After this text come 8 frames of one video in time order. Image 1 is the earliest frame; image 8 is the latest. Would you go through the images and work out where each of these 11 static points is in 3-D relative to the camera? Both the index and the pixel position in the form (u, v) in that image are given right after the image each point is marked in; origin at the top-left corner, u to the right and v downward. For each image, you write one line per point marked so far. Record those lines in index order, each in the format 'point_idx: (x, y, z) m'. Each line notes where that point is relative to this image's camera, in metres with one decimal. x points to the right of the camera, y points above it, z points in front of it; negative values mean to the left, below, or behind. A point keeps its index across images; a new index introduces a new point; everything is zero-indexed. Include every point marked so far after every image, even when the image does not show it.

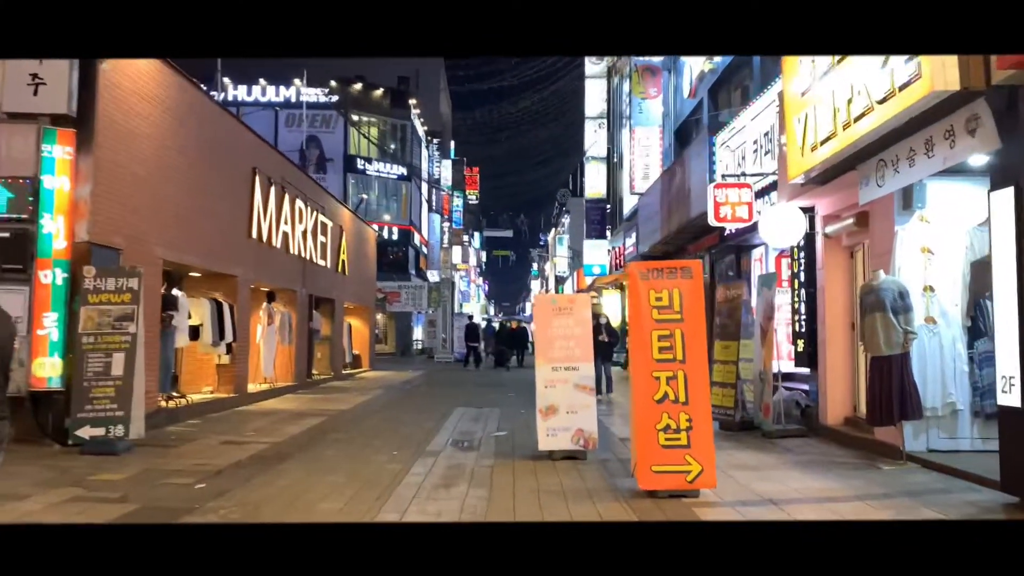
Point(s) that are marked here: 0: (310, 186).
0: (-4.6, +2.4, +18.0) m
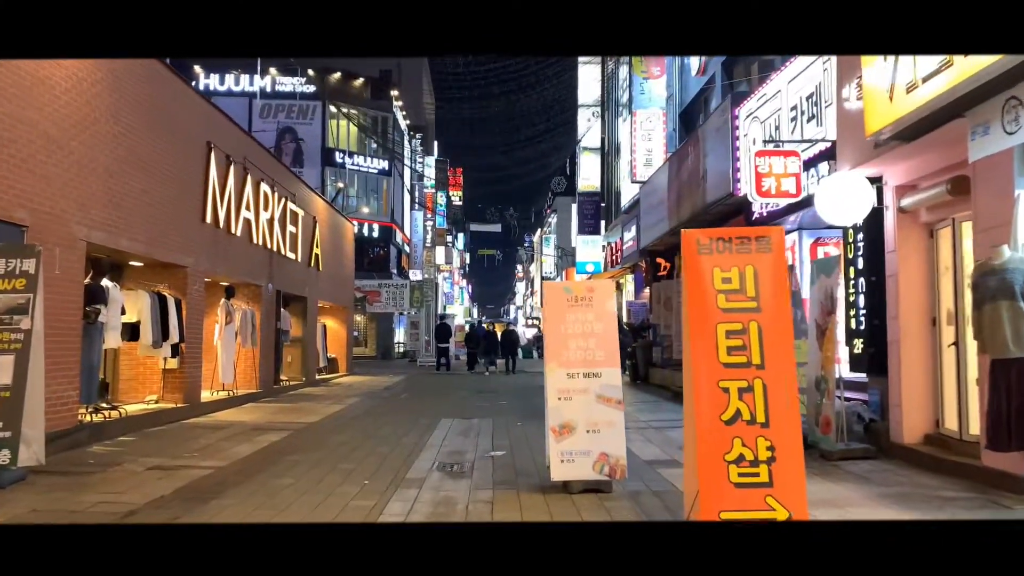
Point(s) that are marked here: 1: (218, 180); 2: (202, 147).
0: (-4.8, +2.5, +16.1) m
1: (-4.8, +1.8, +13.0) m
2: (-4.9, +2.2, +12.4) m
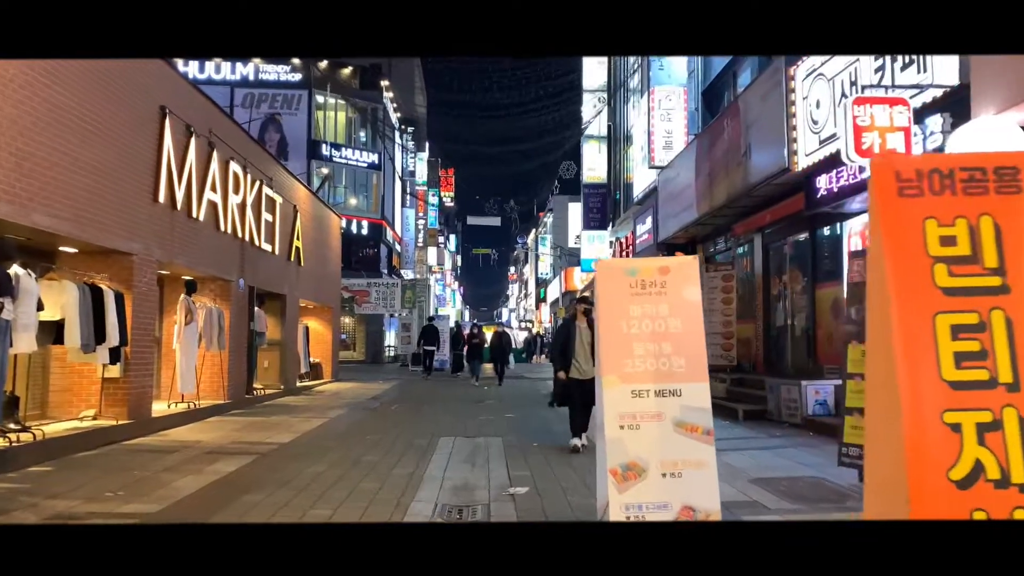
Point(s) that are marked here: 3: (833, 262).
0: (-4.7, +2.5, +14.1) m
1: (-4.7, +1.9, +11.0) m
2: (-4.7, +2.3, +10.4) m
3: (+4.4, +0.3, +10.9) m
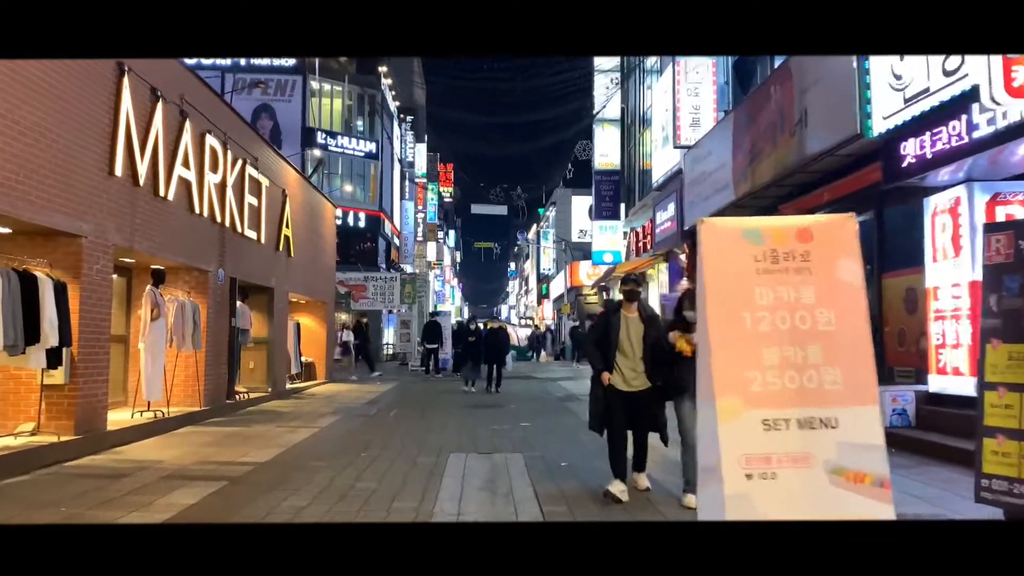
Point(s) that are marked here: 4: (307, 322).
0: (-4.5, +2.7, +12.5) m
1: (-4.4, +2.0, +9.4) m
2: (-4.5, +2.4, +8.8) m
3: (+4.7, +0.5, +9.4) m
4: (-5.1, -0.8, +19.5) m
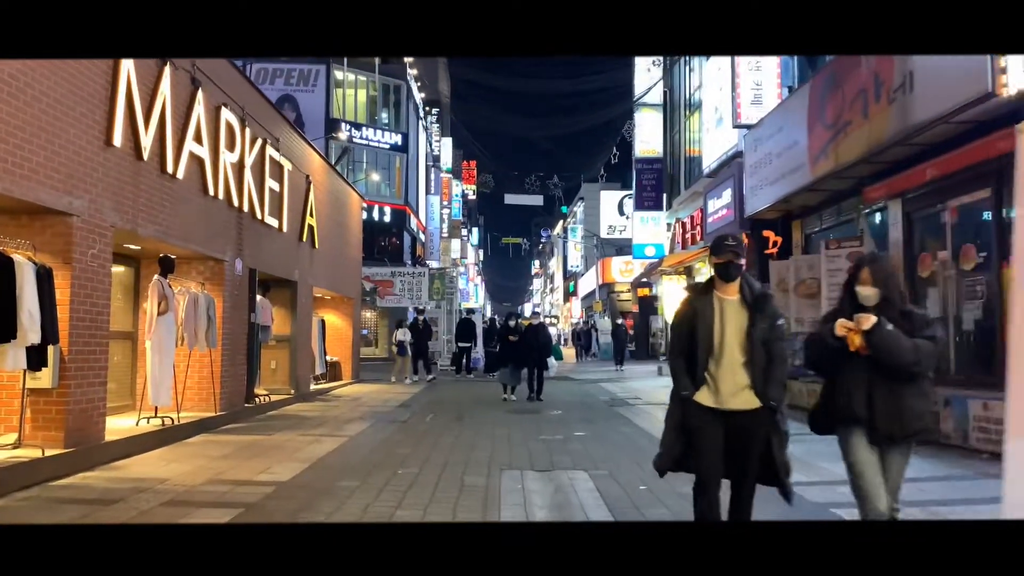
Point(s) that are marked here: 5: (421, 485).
0: (-3.8, +2.8, +11.3) m
1: (-3.8, +2.1, +8.2) m
2: (-3.9, +2.5, +7.6) m
3: (+5.3, +0.6, +7.9) m
4: (-4.2, -0.7, +18.4) m
5: (-0.8, -1.6, +6.7) m
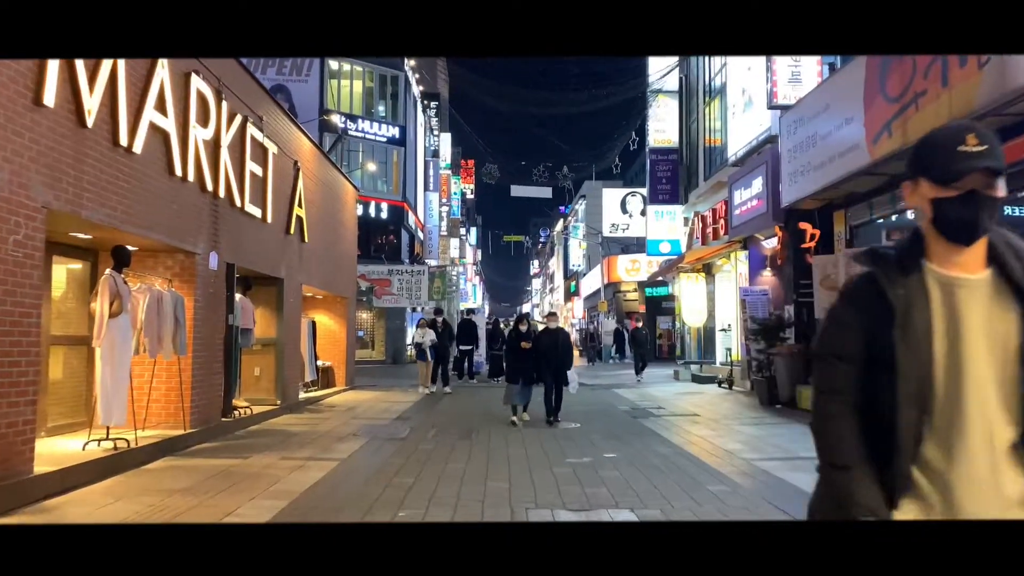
0: (-3.6, +2.8, +9.9) m
1: (-3.6, +2.1, +6.7) m
2: (-3.7, +2.6, +6.2) m
3: (+5.5, +0.6, +6.5) m
4: (-4.0, -0.7, +16.9) m
5: (-0.6, -1.6, +5.2) m
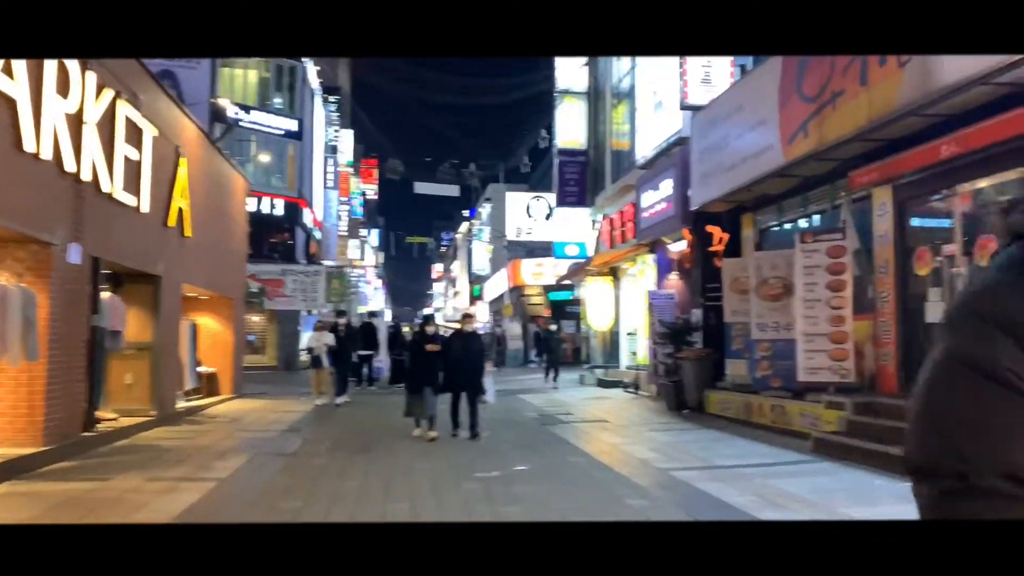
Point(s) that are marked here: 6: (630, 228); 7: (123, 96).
0: (-4.6, +2.9, +8.8) m
1: (-4.3, +2.2, +5.6) m
2: (-4.3, +2.6, +5.0) m
3: (+4.7, +0.6, +6.5) m
4: (-6.0, -0.7, +15.7) m
5: (-1.1, -1.6, +4.5) m
6: (+2.5, +1.3, +16.7) m
7: (-4.7, +2.3, +9.5) m
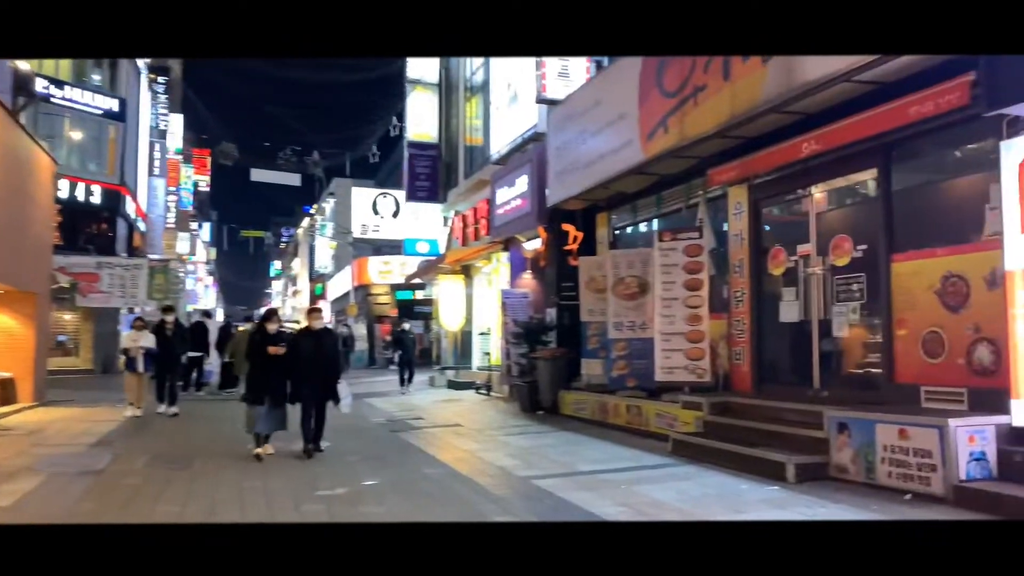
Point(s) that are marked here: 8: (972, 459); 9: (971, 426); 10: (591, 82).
0: (-6.0, +3.0, +7.1) m
1: (-5.1, +2.3, +4.0) m
2: (-4.9, +2.7, +3.5) m
3: (+3.6, +0.6, +6.7) m
4: (-8.7, -0.6, +13.6) m
5: (-1.8, -1.5, +3.5) m
6: (-0.6, +1.3, +16.2) m
7: (-6.3, +2.4, +7.8) m
8: (+3.3, -1.2, +5.5) m
9: (+3.3, -1.0, +5.5) m
10: (+1.1, +2.9, +11.3) m
